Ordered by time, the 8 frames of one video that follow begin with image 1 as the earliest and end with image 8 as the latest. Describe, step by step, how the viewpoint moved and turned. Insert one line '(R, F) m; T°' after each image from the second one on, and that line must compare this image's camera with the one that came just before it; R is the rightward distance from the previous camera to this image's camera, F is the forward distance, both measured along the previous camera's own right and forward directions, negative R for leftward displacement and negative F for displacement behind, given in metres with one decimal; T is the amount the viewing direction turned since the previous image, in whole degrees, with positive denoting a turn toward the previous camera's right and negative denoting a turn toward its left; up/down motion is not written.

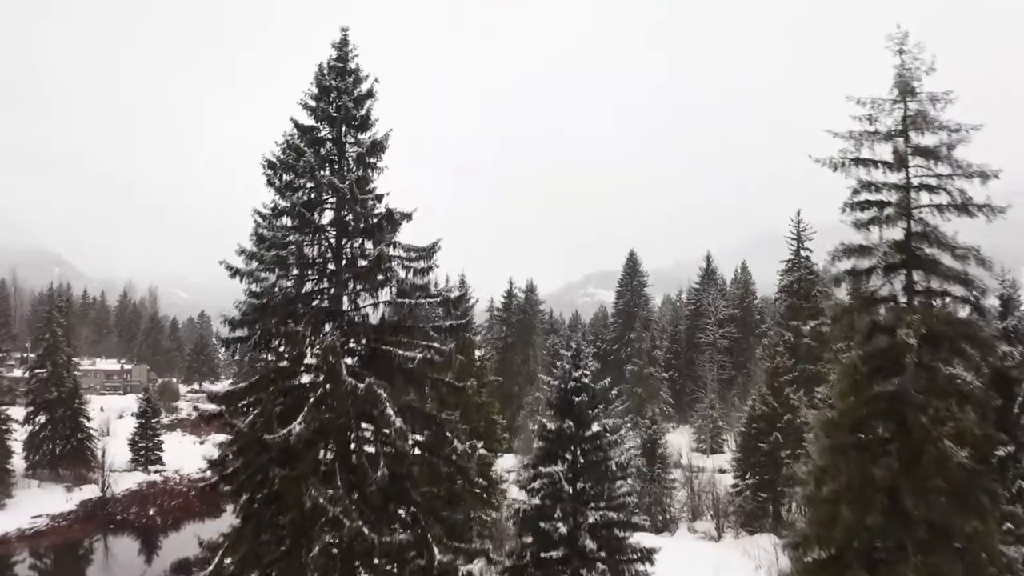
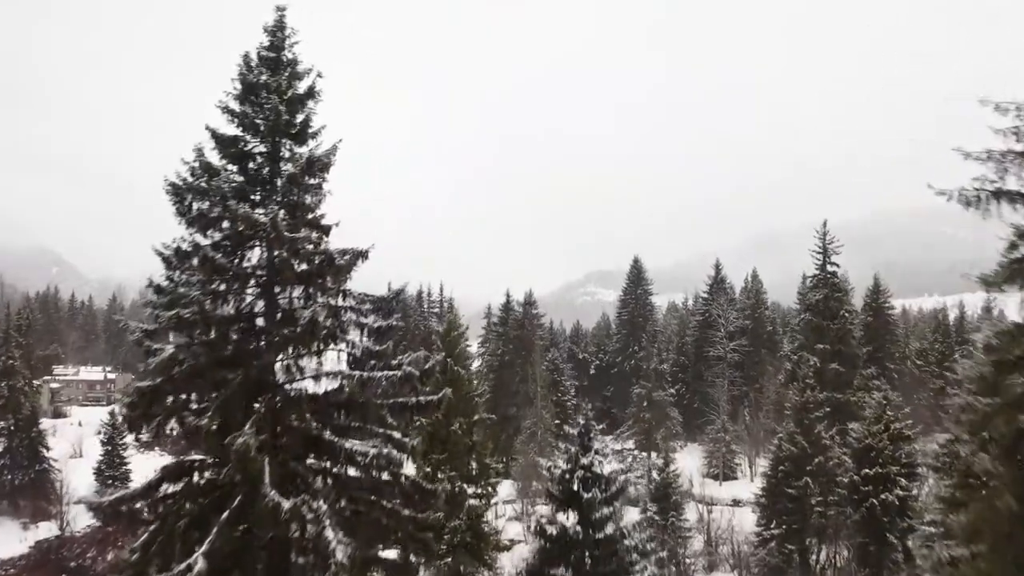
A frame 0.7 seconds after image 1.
(+0.2, +2.7) m; 0°
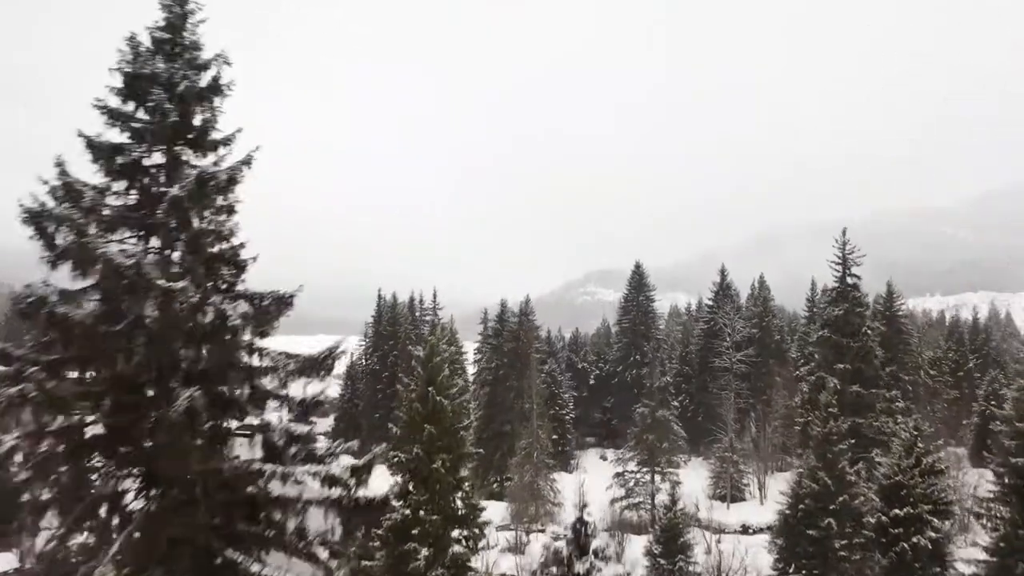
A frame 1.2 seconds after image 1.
(+0.3, +2.1) m; 0°
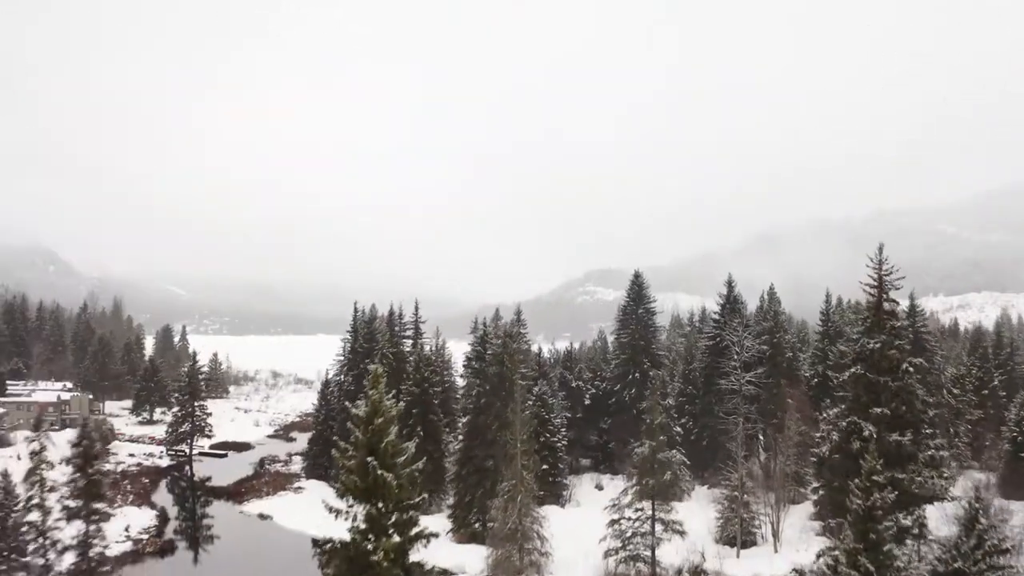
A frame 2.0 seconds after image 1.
(+0.9, +3.7) m; 0°
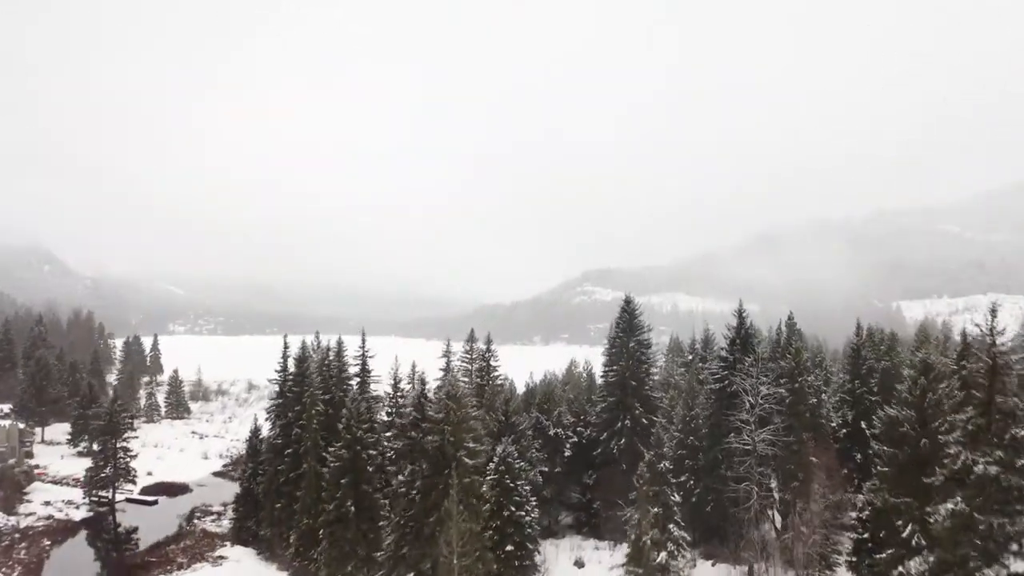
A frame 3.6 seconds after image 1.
(+2.3, +7.5) m; 0°
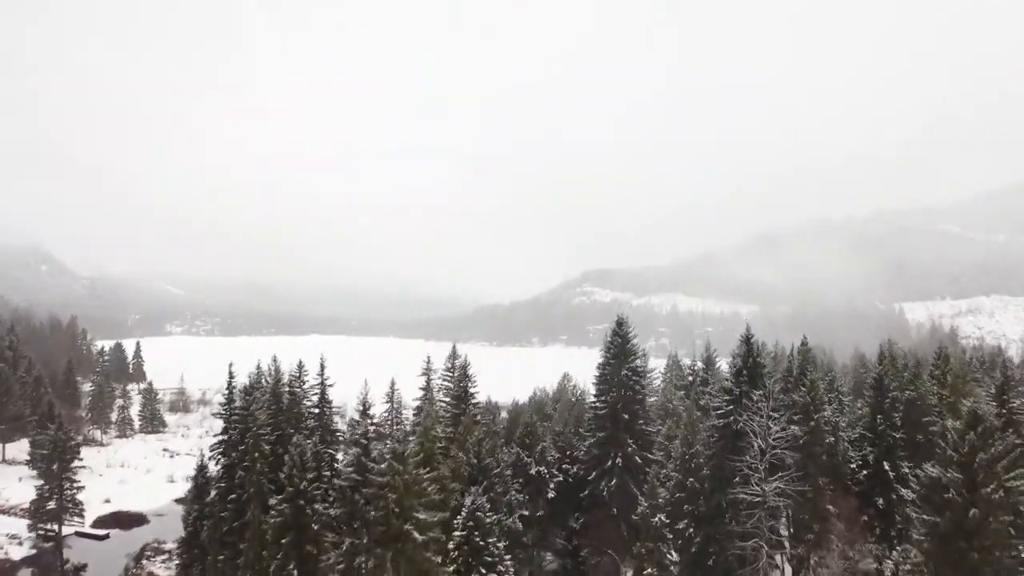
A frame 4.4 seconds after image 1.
(+1.4, +4.2) m; 0°
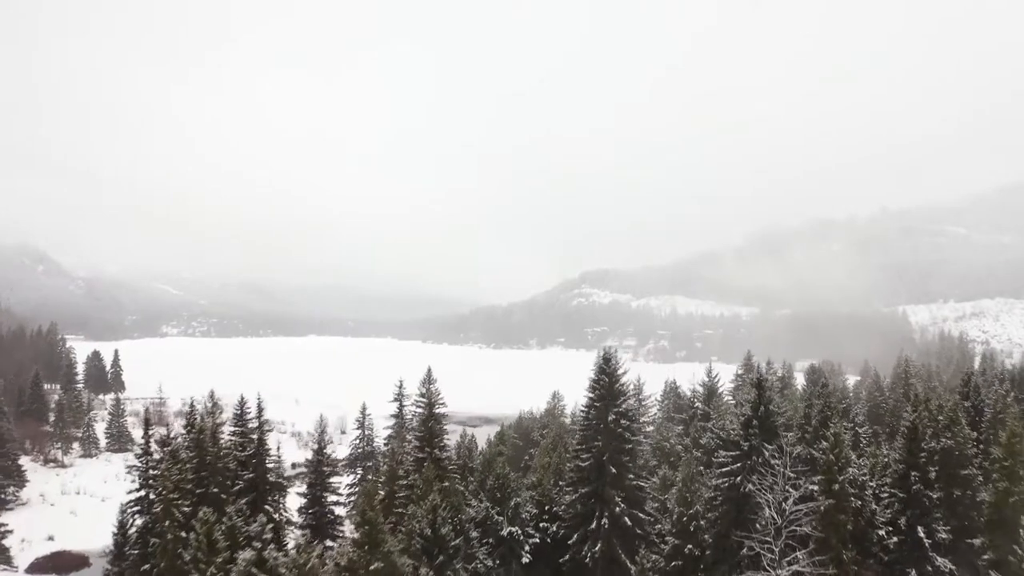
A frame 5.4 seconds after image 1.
(+1.6, +4.7) m; 0°
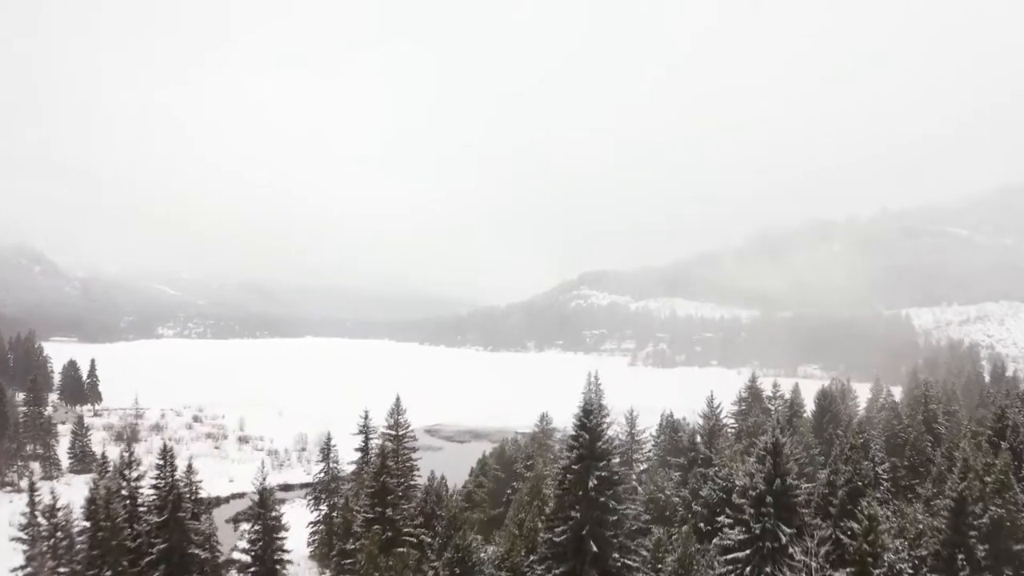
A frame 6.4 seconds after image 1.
(+1.6, +4.8) m; 0°
